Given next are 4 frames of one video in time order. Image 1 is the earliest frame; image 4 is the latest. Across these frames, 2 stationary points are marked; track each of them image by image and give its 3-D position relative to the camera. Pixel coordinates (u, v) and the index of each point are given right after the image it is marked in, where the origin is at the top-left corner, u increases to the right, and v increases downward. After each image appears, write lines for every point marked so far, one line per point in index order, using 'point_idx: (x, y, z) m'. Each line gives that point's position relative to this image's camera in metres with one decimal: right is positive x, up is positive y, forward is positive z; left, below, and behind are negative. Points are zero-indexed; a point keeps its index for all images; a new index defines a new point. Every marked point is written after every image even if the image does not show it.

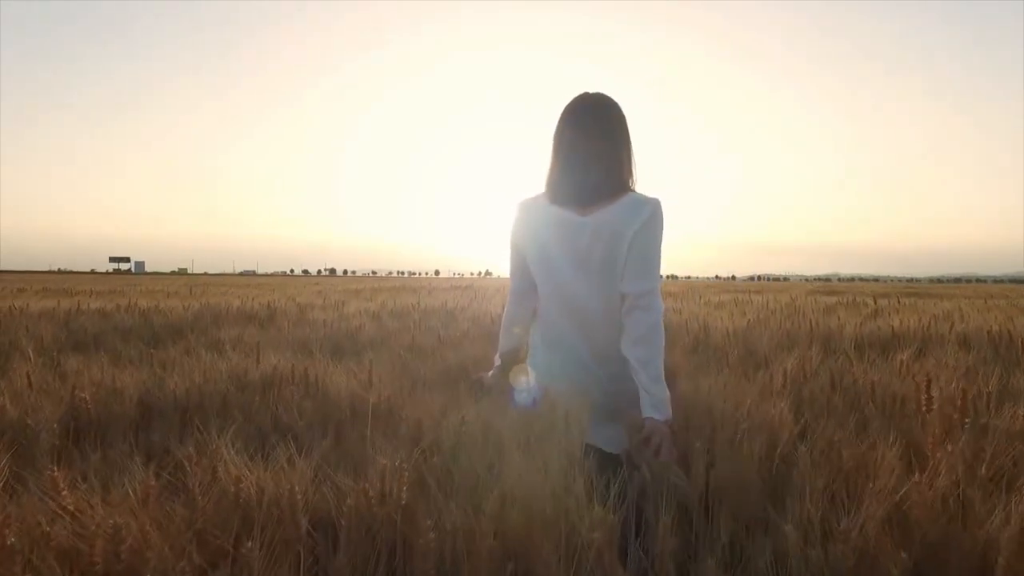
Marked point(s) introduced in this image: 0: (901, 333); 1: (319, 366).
0: (+3.3, -0.4, +5.2) m
1: (-1.3, -0.5, +4.1) m
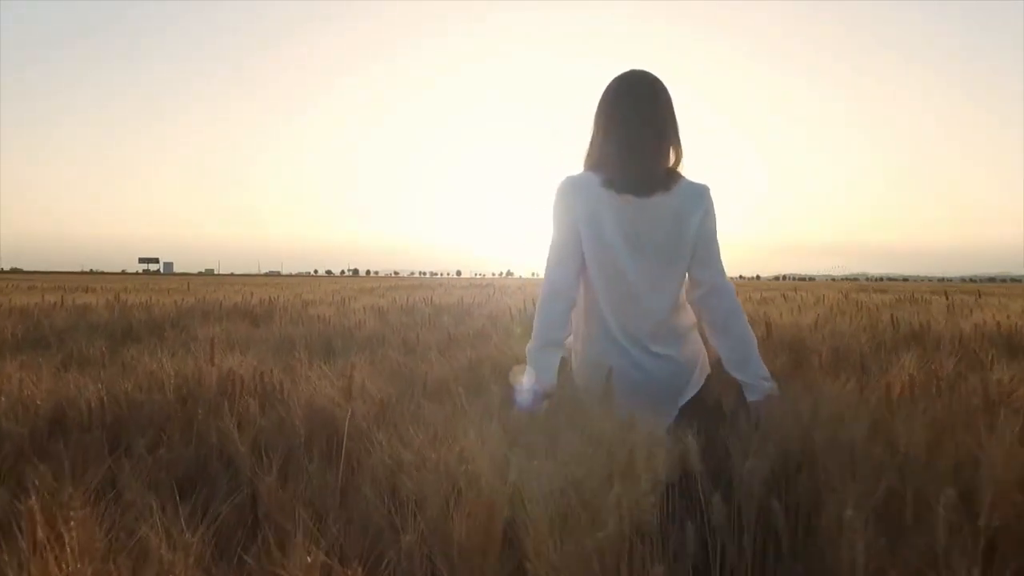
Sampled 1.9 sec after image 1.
0: (+3.4, -0.3, +4.3) m
1: (-1.1, -0.4, +3.3) m
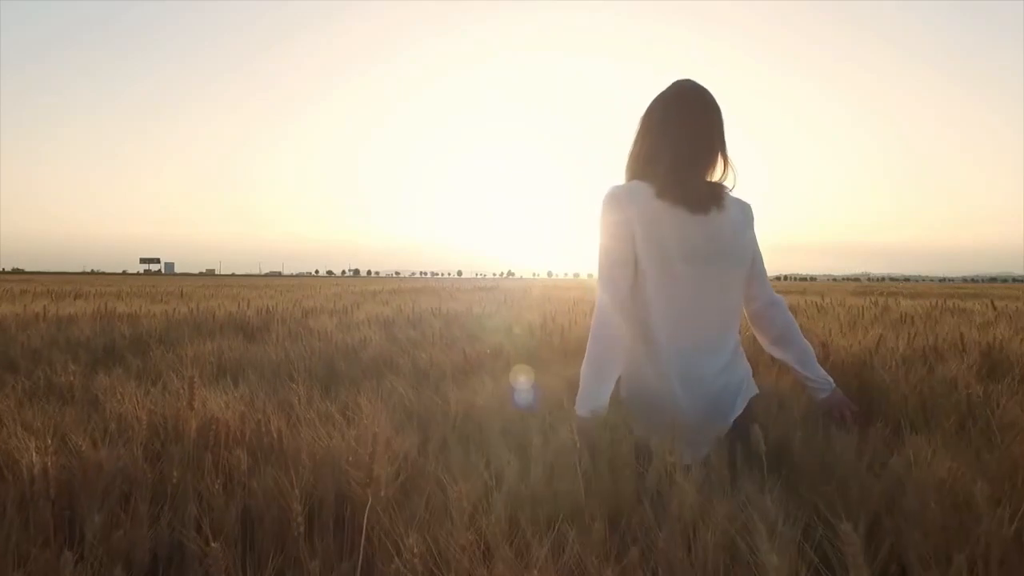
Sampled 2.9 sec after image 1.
0: (+3.6, -0.4, +3.8) m
1: (-1.0, -0.5, +2.8) m
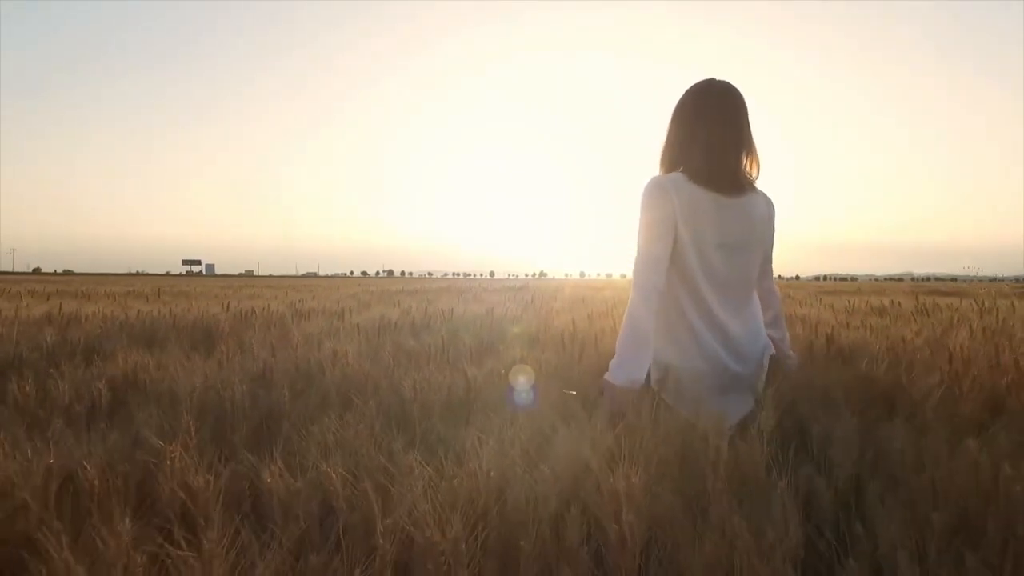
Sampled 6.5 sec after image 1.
0: (+3.7, -0.4, +2.3) m
1: (-0.9, -0.5, +1.5) m
